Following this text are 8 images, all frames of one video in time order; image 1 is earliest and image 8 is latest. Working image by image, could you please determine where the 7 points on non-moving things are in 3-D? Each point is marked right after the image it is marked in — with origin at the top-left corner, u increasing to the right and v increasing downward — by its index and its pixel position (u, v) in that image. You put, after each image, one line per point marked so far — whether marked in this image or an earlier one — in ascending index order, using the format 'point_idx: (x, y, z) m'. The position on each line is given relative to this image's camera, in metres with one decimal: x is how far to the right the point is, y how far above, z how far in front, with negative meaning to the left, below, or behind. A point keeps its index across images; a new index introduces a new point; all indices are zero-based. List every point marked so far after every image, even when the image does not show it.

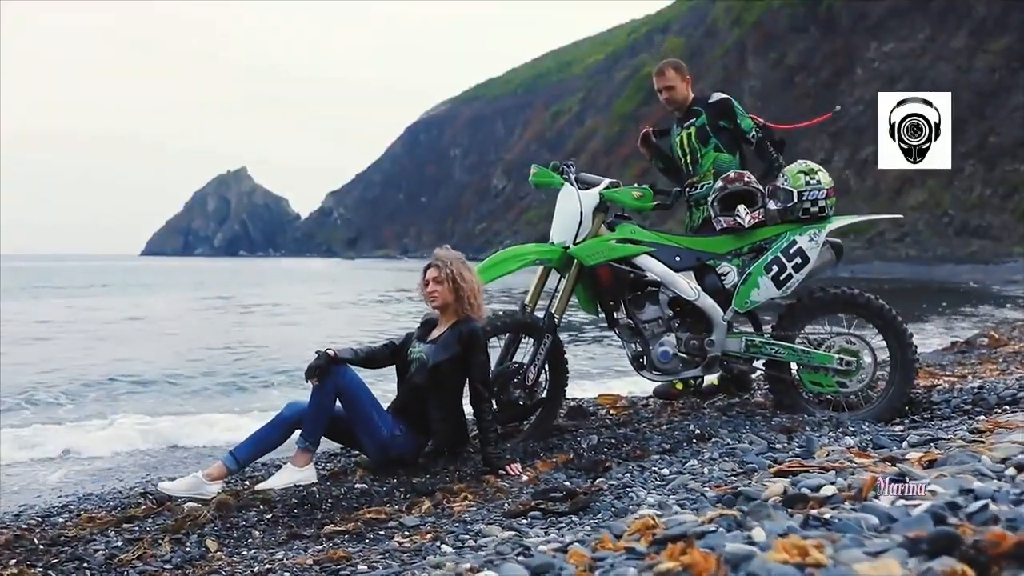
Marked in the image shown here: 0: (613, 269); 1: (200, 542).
0: (+0.8, +0.1, +7.2) m
1: (-1.8, -1.4, +5.4) m
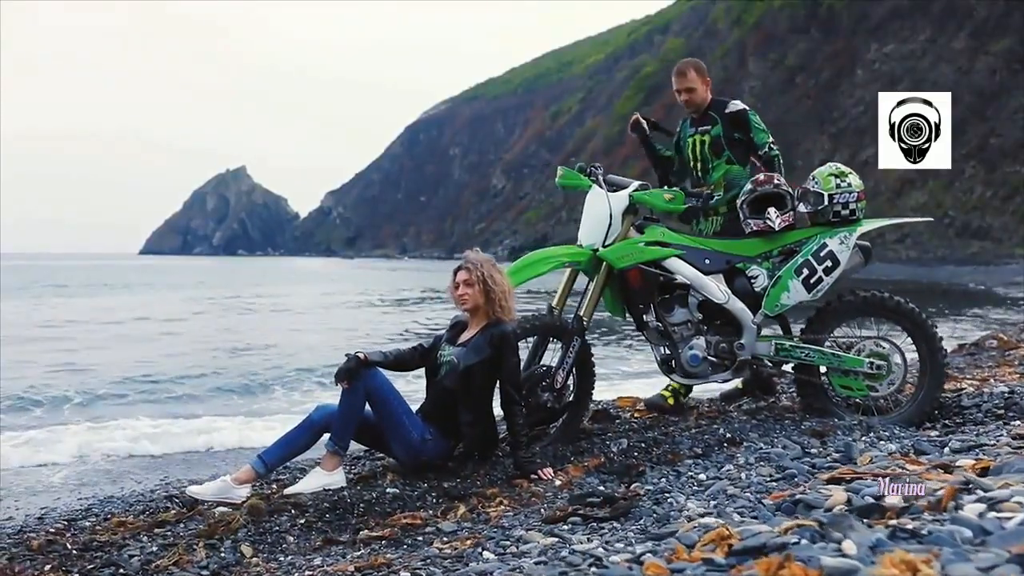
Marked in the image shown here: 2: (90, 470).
0: (+1.0, +0.1, +7.1) m
1: (-1.6, -1.5, +5.4) m
2: (-5.7, -2.5, +12.8) m
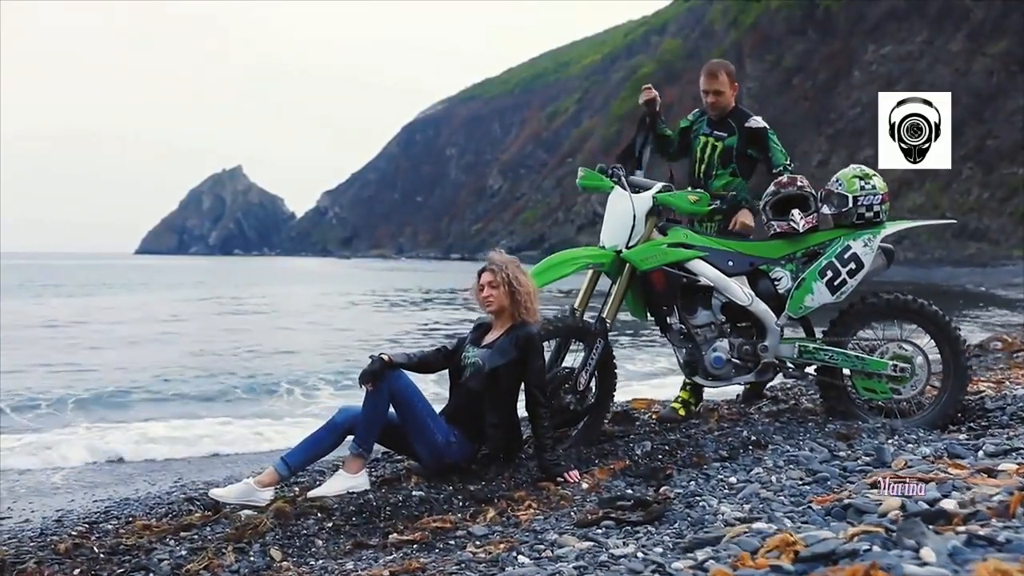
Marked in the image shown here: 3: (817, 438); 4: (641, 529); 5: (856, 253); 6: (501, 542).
0: (+1.2, +0.1, +7.1) m
1: (-1.4, -1.5, +5.3) m
2: (-5.6, -2.5, +12.7) m
3: (+2.1, -1.1, +6.7) m
4: (+0.7, -1.3, +5.0) m
5: (+2.6, +0.3, +7.2) m
6: (-0.1, -1.4, +5.1) m
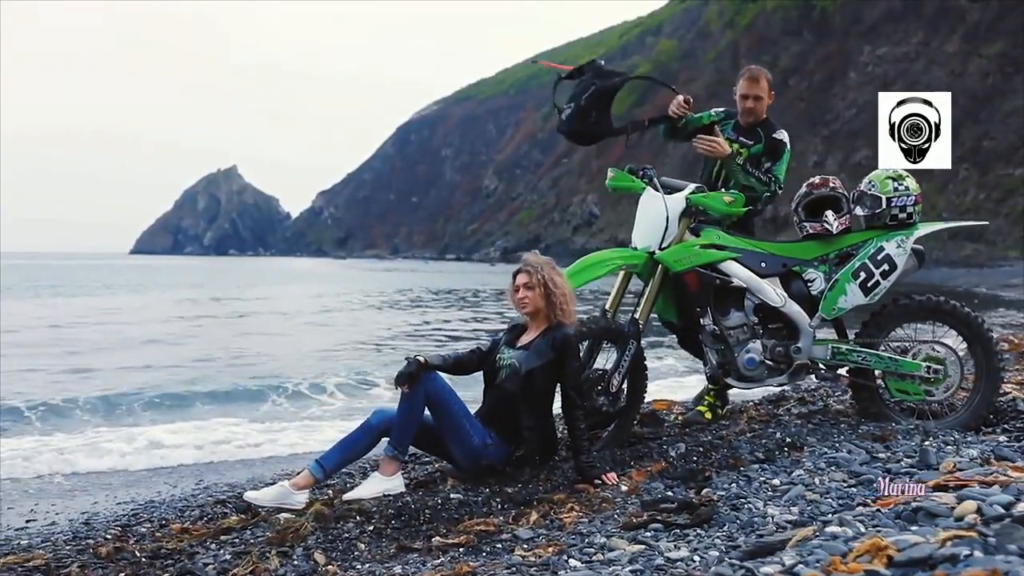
0: (+1.4, +0.1, +7.1) m
1: (-1.1, -1.5, +5.3) m
2: (-5.4, -2.5, +12.6) m
3: (+2.4, -1.1, +6.7) m
4: (+0.9, -1.3, +5.0) m
5: (+2.8, +0.3, +7.2) m
6: (+0.2, -1.4, +5.1) m
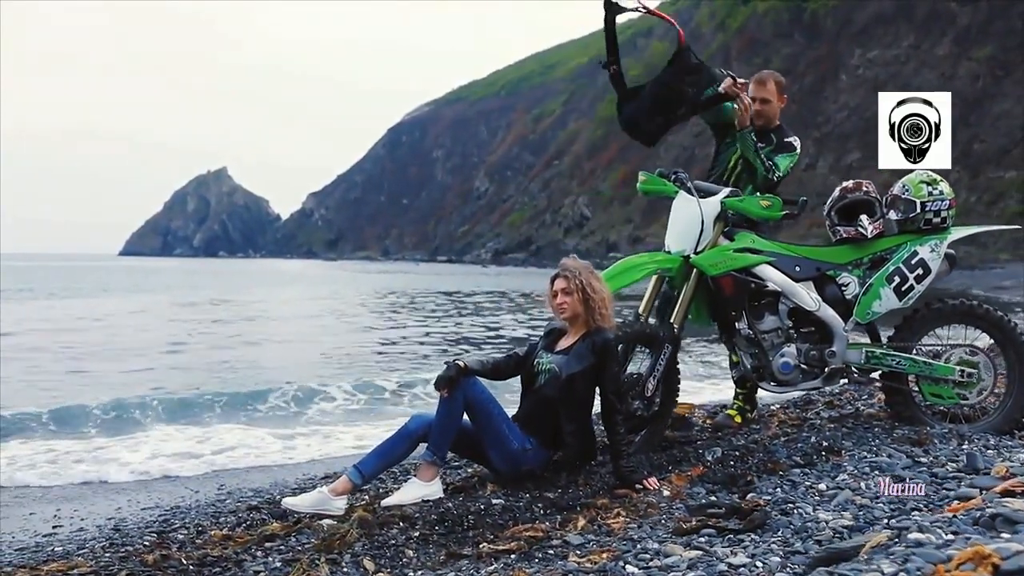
0: (+1.7, +0.1, +7.1) m
1: (-0.9, -1.5, +5.2) m
2: (-5.2, -2.5, +12.5) m
3: (+2.7, -1.1, +6.7) m
4: (+1.2, -1.3, +5.0) m
5: (+3.1, +0.2, +7.2) m
6: (+0.5, -1.4, +5.1) m
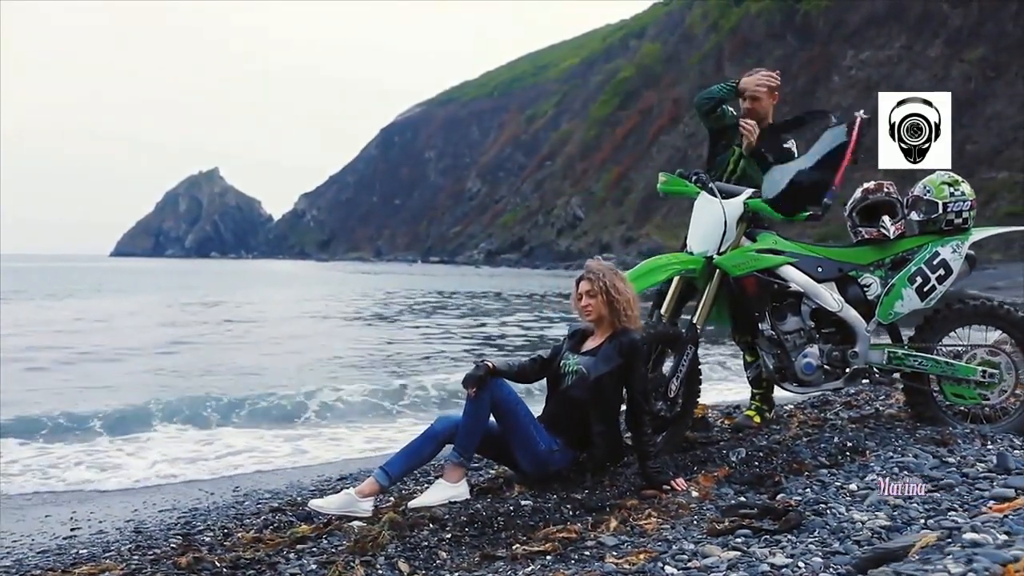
0: (+1.8, +0.1, +7.1) m
1: (-0.7, -1.5, +5.2) m
2: (-5.0, -2.5, +12.5) m
3: (+2.8, -1.1, +6.7) m
4: (+1.4, -1.3, +5.0) m
5: (+3.3, +0.2, +7.2) m
6: (+0.7, -1.4, +5.1) m
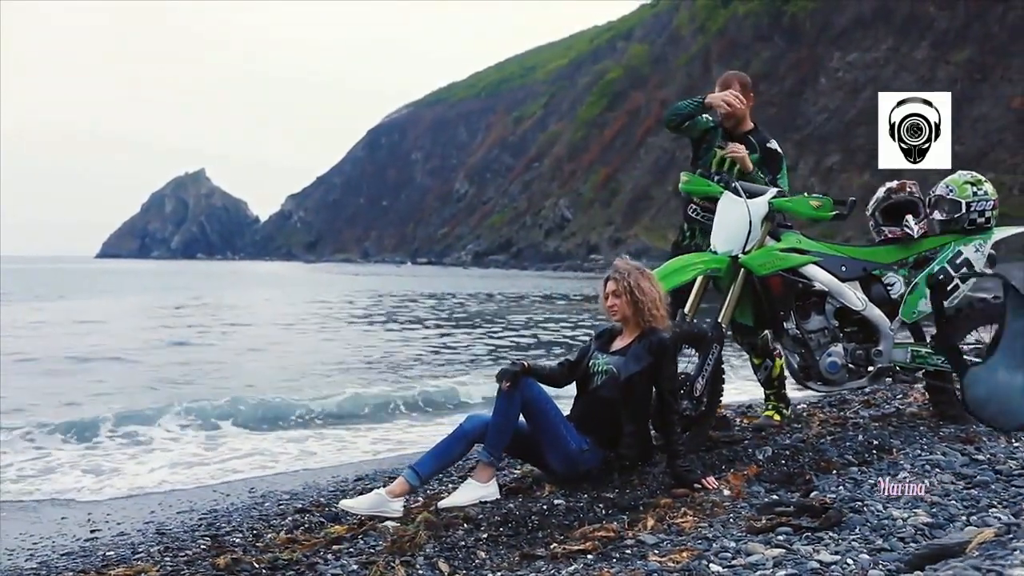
0: (+2.0, +0.1, +7.1) m
1: (-0.4, -1.5, +5.2) m
2: (-4.9, -2.5, +12.4) m
3: (+3.0, -1.1, +6.7) m
4: (+1.6, -1.3, +5.0) m
5: (+3.5, +0.2, +7.2) m
6: (+0.9, -1.4, +5.1) m
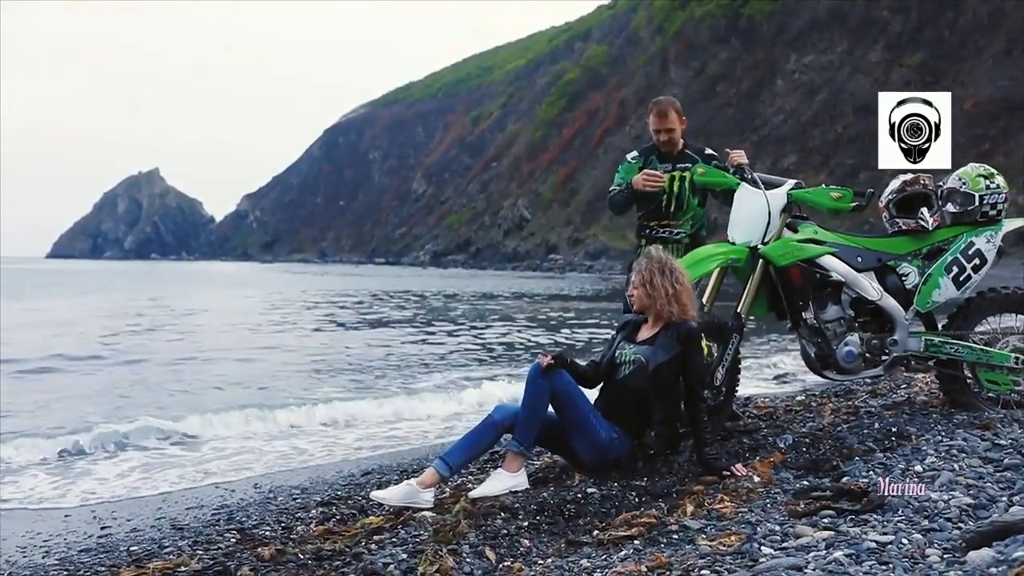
0: (+2.2, +0.1, +7.2) m
1: (-0.2, -1.4, +5.2) m
2: (-5.0, -2.5, +12.2) m
3: (+3.2, -1.0, +6.9) m
4: (+1.9, -1.2, +5.1) m
5: (+3.6, +0.3, +7.4) m
6: (+1.2, -1.3, +5.1) m
